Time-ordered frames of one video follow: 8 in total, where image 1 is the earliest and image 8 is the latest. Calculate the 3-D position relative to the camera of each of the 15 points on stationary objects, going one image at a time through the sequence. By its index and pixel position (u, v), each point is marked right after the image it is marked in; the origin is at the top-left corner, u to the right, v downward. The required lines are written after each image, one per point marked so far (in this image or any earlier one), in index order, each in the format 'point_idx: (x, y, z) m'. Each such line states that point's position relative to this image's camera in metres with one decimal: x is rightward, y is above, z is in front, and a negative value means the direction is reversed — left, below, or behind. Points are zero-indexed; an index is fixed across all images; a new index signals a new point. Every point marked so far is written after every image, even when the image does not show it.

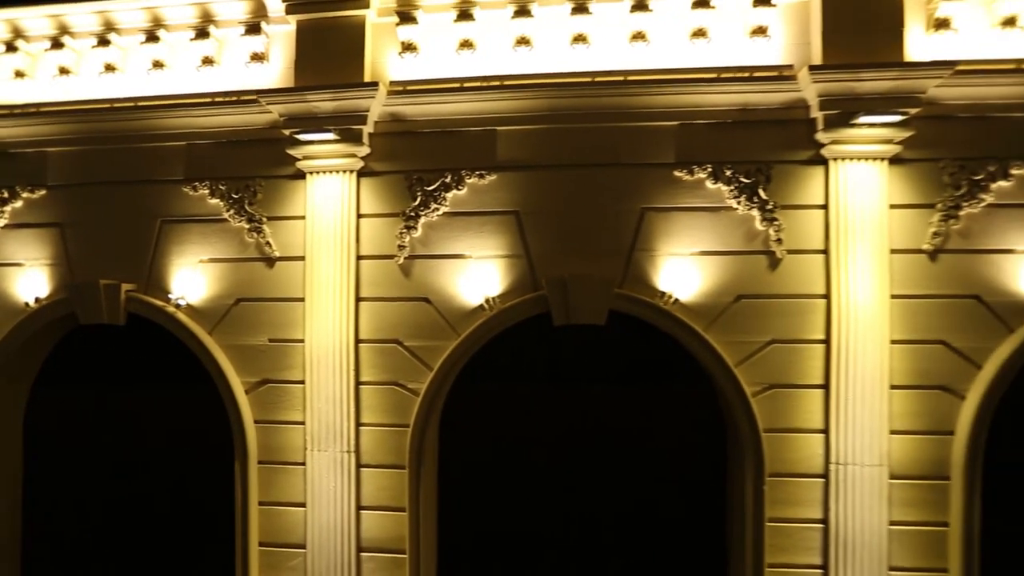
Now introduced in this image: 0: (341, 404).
0: (-1.7, -1.1, +4.8) m
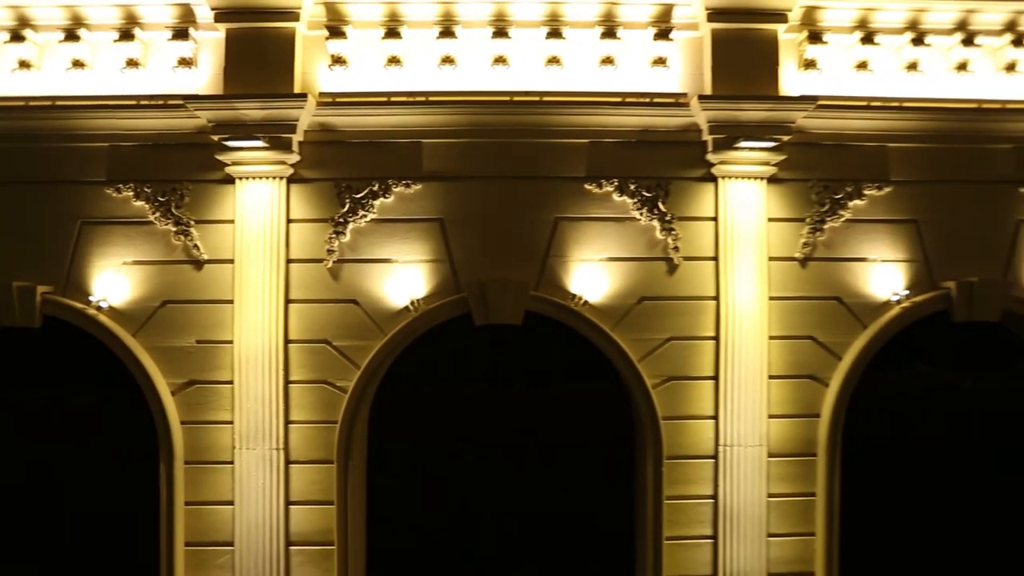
0: (-2.5, -1.2, +5.0) m
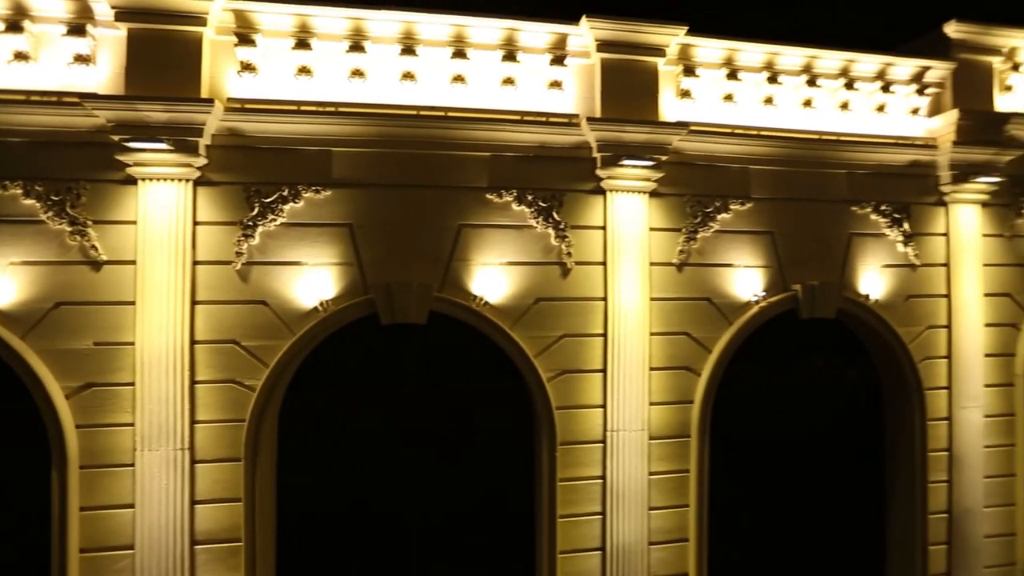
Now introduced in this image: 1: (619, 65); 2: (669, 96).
0: (-3.4, -1.2, +5.0) m
1: (+1.2, +2.6, +5.6) m
2: (+1.9, +2.3, +5.8) m
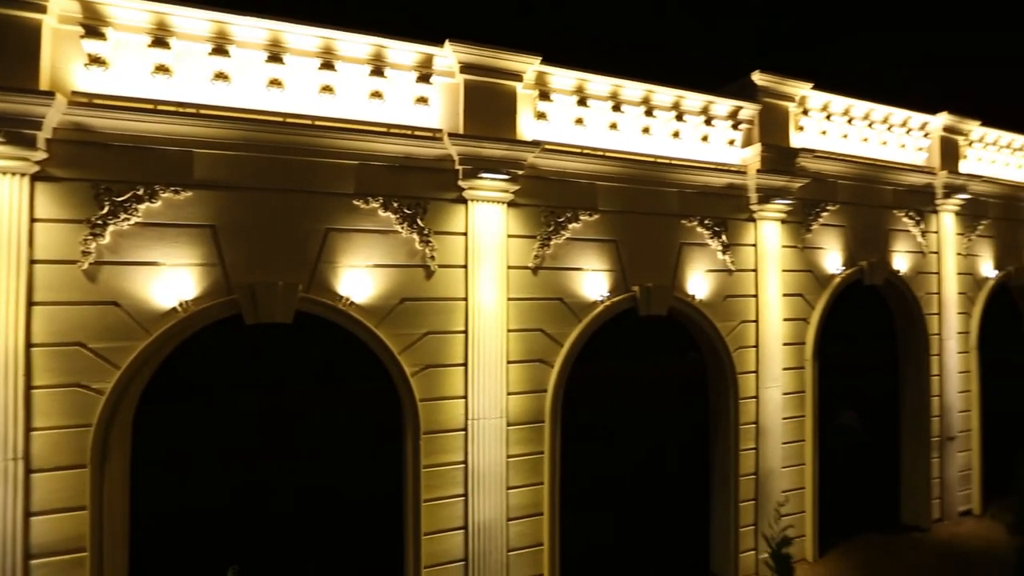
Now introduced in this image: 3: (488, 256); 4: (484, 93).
0: (-4.9, -1.2, +4.7) m
1: (-0.4, +2.6, +6.2) m
2: (+0.2, +2.3, +6.5) m
3: (-0.3, +0.4, +6.2) m
4: (-0.4, +2.5, +6.2) m
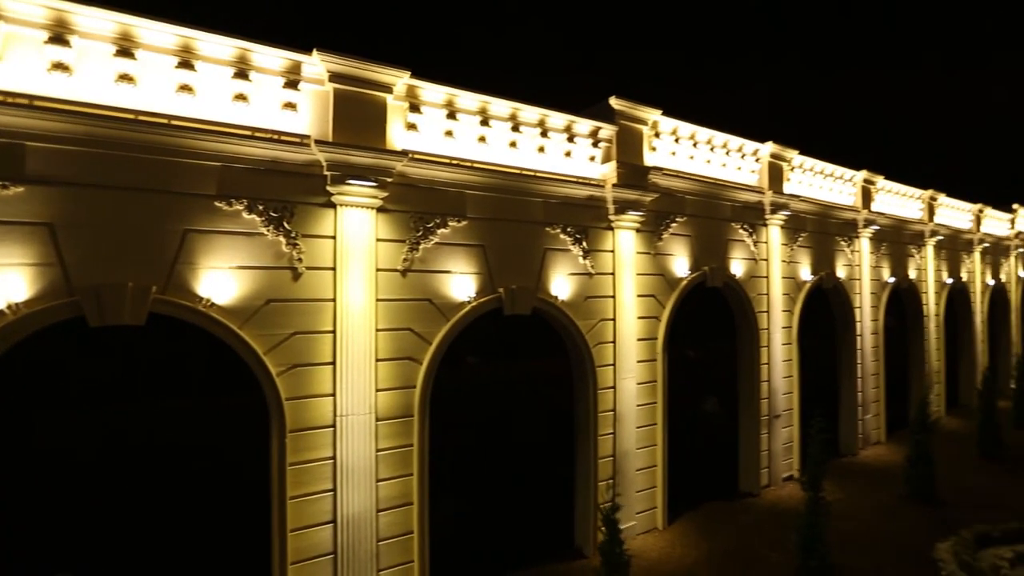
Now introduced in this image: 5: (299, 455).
0: (-6.3, -1.2, +4.2) m
1: (-2.1, +2.5, +6.5) m
2: (-1.6, +2.2, +6.9) m
3: (-2.0, +0.4, +6.4) m
4: (-2.1, +2.5, +6.5) m
5: (-2.7, -2.1, +6.1) m
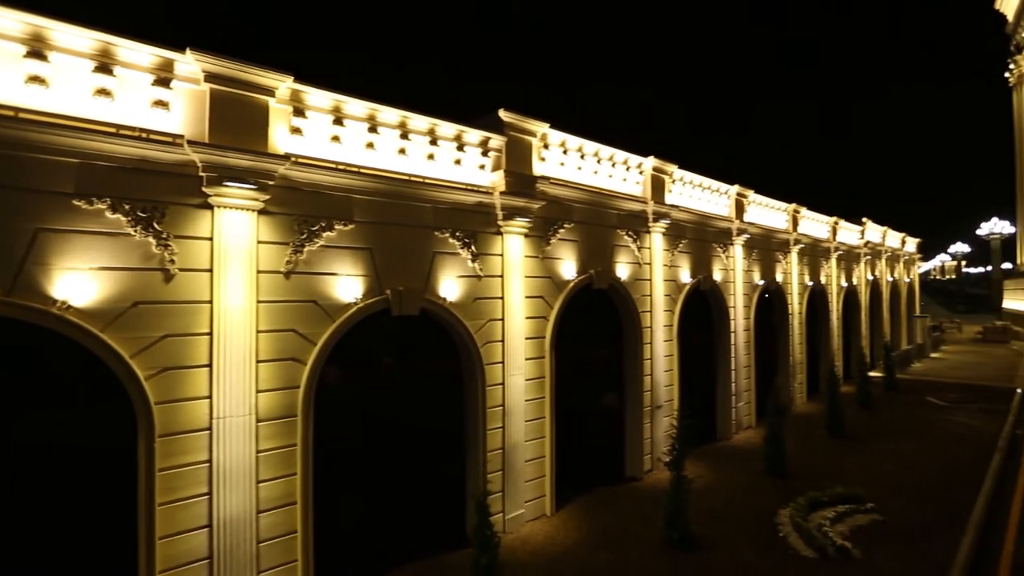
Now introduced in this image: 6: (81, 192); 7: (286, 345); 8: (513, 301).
0: (-7.5, -1.2, +3.5) m
1: (-3.7, +2.5, +6.4) m
2: (-3.3, +2.2, +6.9) m
3: (-3.6, +0.4, +6.4) m
4: (-3.7, +2.4, +6.5) m
5: (-4.2, -2.1, +6.0) m
6: (-4.9, +1.1, +5.6) m
7: (-3.2, -0.8, +6.9) m
8: (0.0, -0.2, +9.4) m
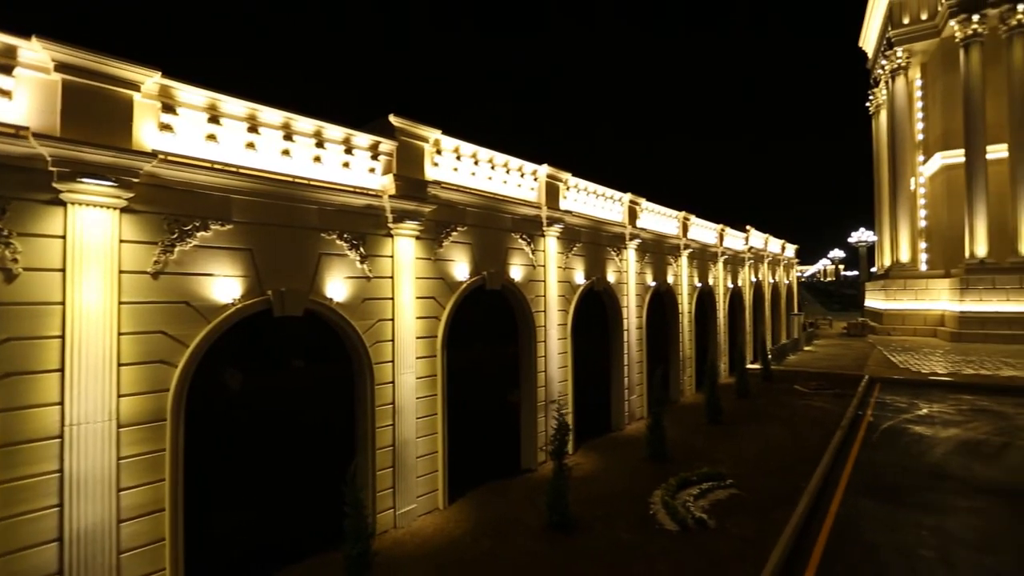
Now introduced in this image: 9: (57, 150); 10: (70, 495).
0: (-8.6, -1.2, +2.7) m
1: (-5.4, +2.5, +6.2) m
2: (-5.0, +2.2, +6.7) m
3: (-5.3, +0.4, +6.2) m
4: (-5.3, +2.4, +6.2) m
5: (-5.8, -2.1, +5.7) m
6: (-6.4, +1.1, +5.1) m
7: (-4.9, -0.8, +6.7) m
8: (-2.1, -0.3, +9.7) m
9: (-5.4, +1.6, +5.9) m
10: (-5.4, -2.5, +6.0) m
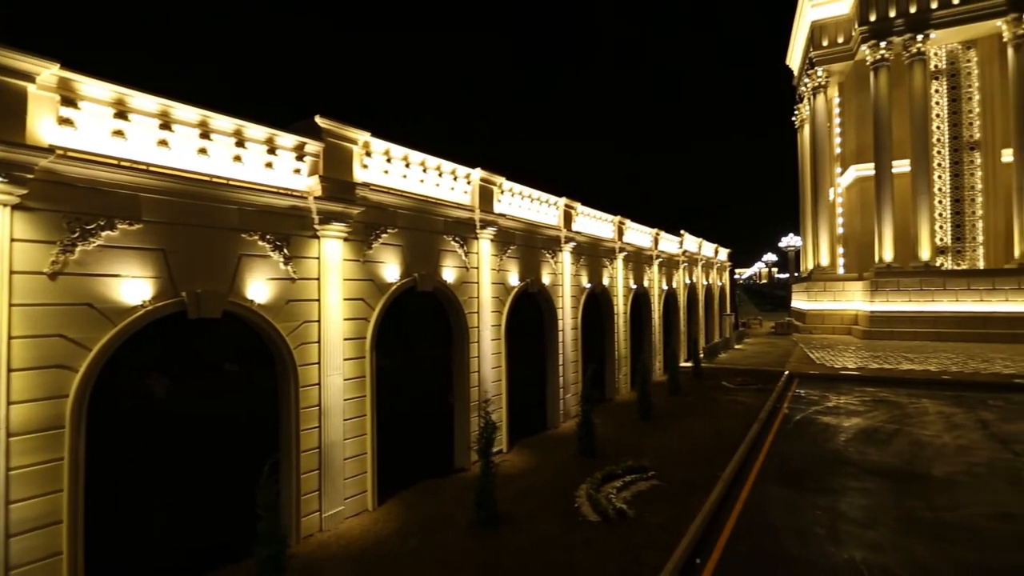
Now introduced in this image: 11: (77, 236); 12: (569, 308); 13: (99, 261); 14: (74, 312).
0: (-9.3, -1.2, +2.1) m
1: (-6.4, +2.5, +5.8) m
2: (-6.1, +2.2, +6.4) m
3: (-6.3, +0.3, +5.8) m
4: (-6.4, +2.4, +5.9) m
5: (-6.8, -2.1, +5.3) m
6: (-7.3, +1.1, +4.7) m
7: (-6.0, -0.8, +6.4) m
8: (-3.6, -0.3, +9.6) m
9: (-6.4, +1.6, +5.5) m
10: (-6.4, -2.5, +5.6) m
11: (-5.9, +0.7, +6.6) m
12: (+2.1, -0.7, +17.8) m
13: (-5.8, +0.4, +6.8) m
14: (-5.9, -0.3, +6.6) m
